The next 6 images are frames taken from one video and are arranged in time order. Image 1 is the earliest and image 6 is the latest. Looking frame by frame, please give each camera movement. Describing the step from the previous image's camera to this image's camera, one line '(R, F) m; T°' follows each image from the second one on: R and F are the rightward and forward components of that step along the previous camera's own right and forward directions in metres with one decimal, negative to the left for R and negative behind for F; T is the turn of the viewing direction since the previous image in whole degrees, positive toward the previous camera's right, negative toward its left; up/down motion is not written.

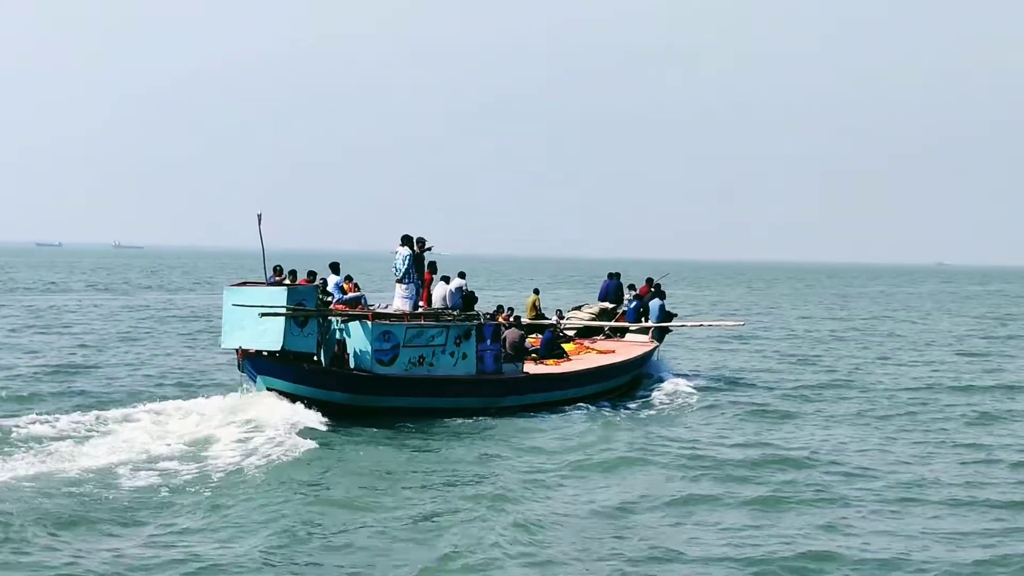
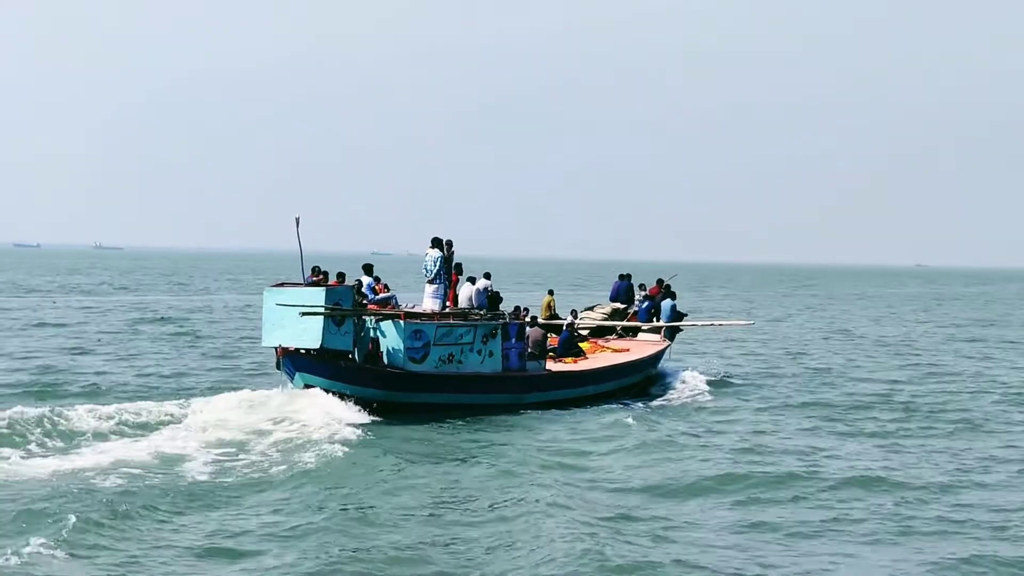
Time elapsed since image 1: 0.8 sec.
(+0.6, 0.0) m; -4°
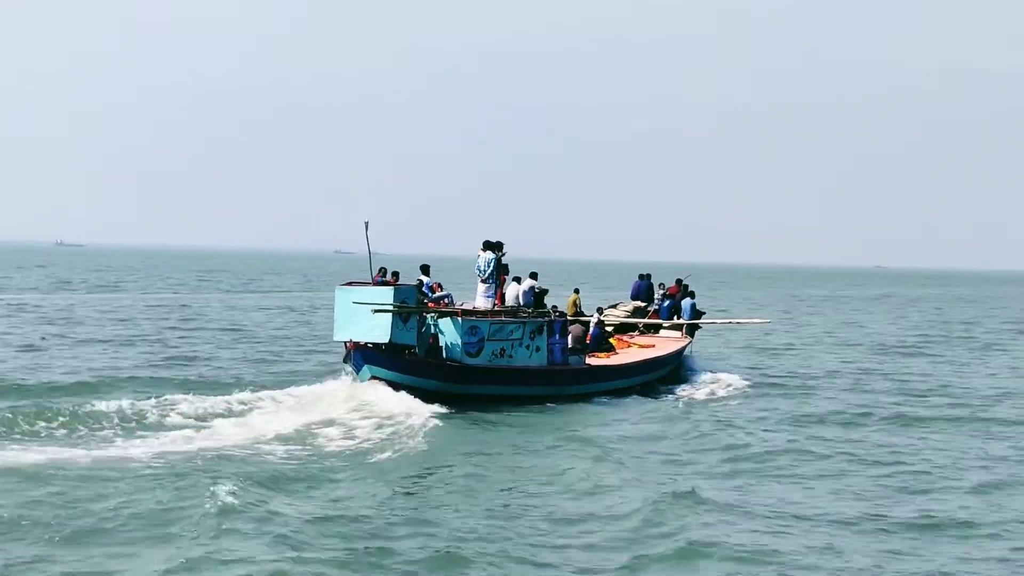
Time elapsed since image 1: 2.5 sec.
(-0.5, -0.8) m; 0°
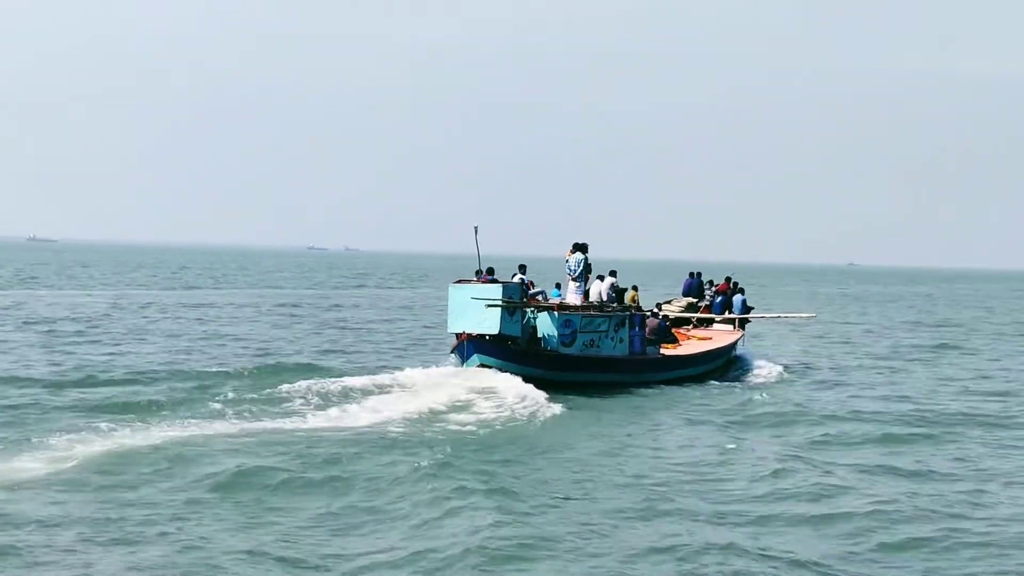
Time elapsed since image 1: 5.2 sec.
(-0.9, -1.1) m; 0°
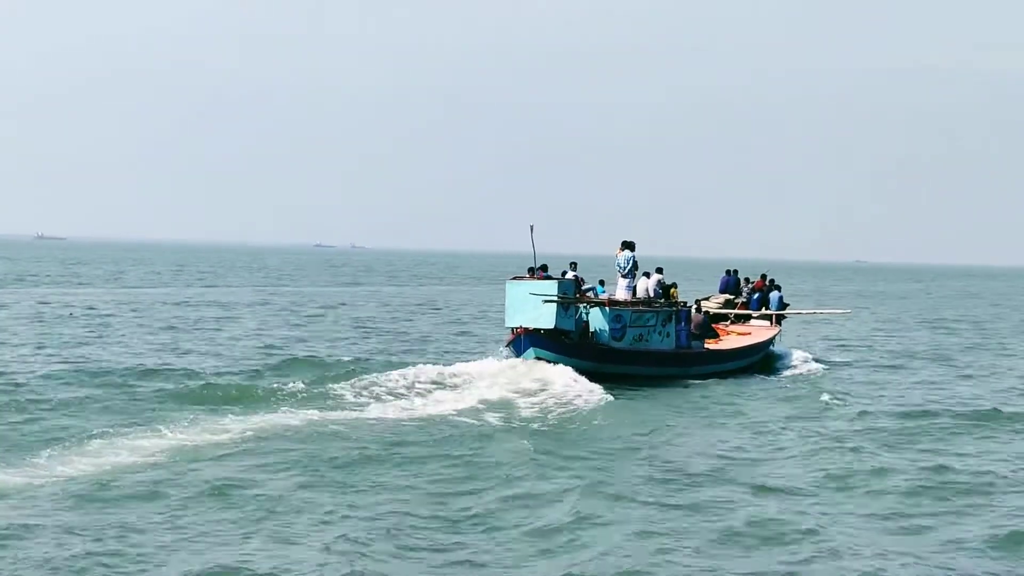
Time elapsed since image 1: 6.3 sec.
(-0.5, -0.3) m; 0°
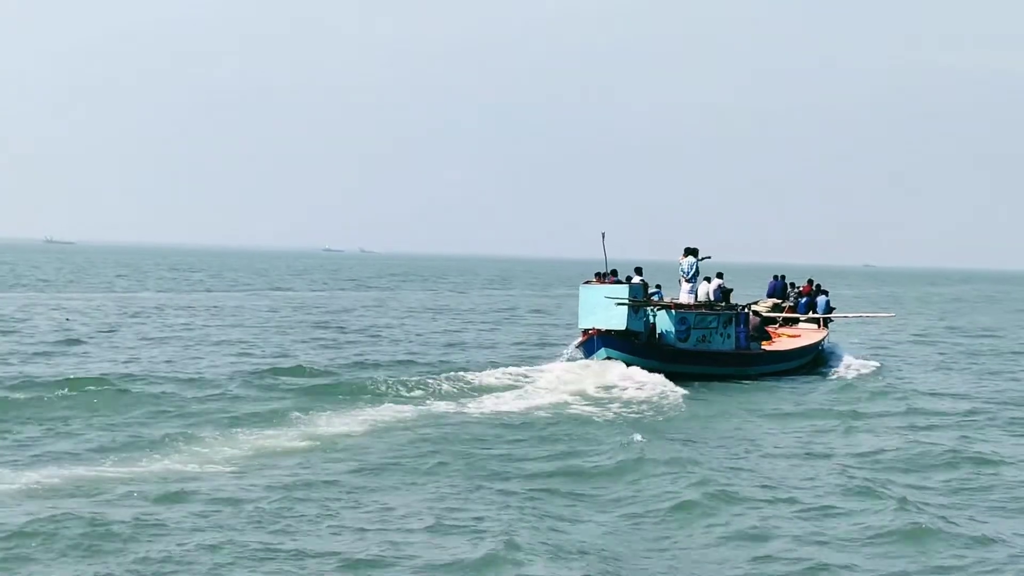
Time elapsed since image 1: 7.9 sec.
(-0.7, -0.4) m; 0°
